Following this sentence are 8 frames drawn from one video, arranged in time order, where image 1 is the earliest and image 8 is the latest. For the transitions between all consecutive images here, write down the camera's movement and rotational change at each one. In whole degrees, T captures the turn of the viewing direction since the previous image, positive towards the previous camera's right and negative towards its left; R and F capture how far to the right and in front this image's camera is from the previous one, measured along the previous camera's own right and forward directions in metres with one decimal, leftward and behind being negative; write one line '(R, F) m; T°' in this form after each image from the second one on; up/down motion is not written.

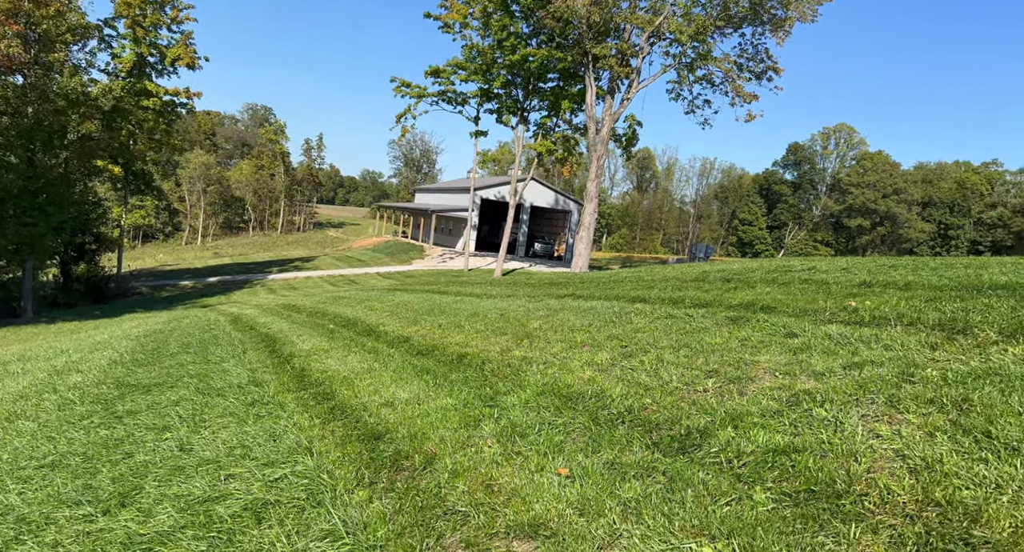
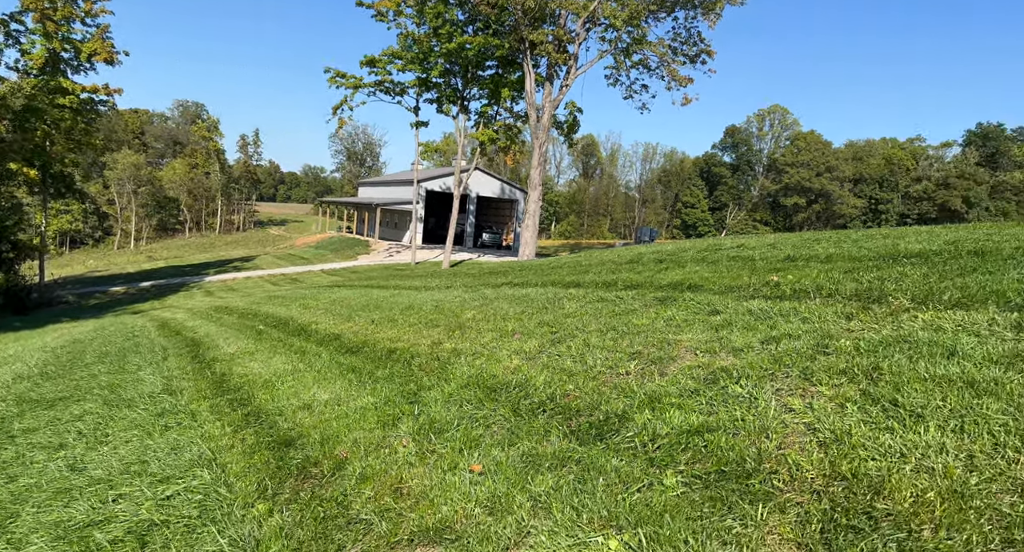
(+0.3, +0.2) m; +5°
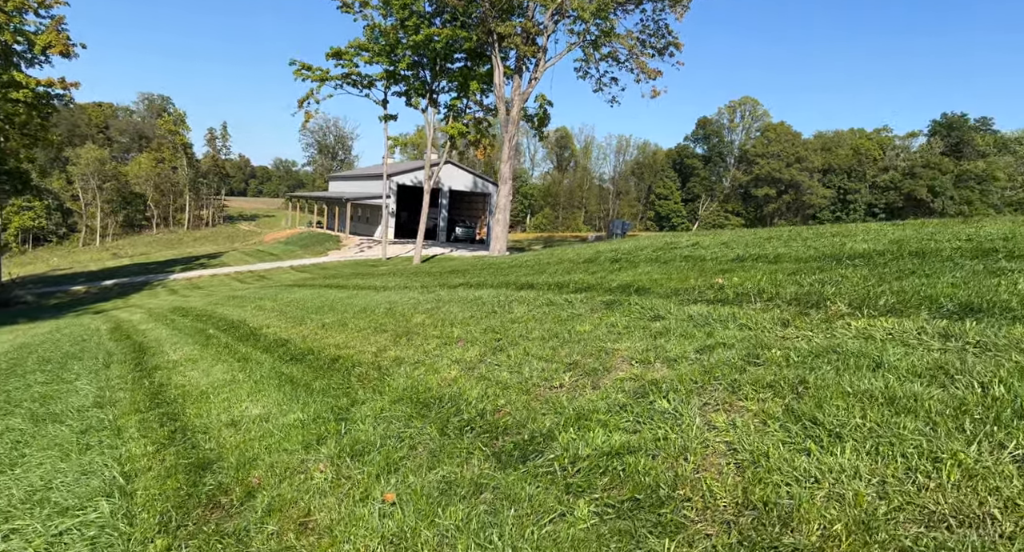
(+0.3, +0.2) m; +3°
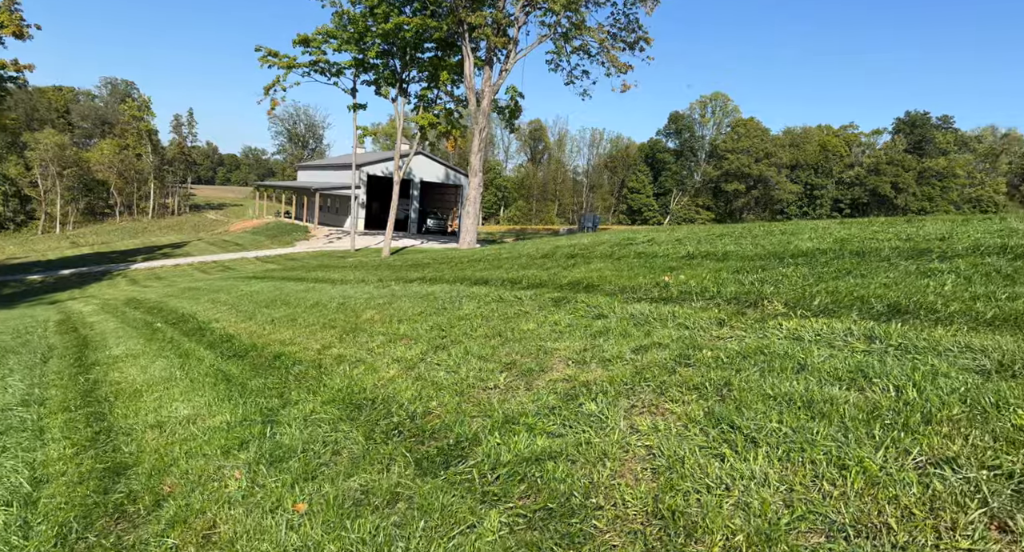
(+0.3, +0.1) m; +3°
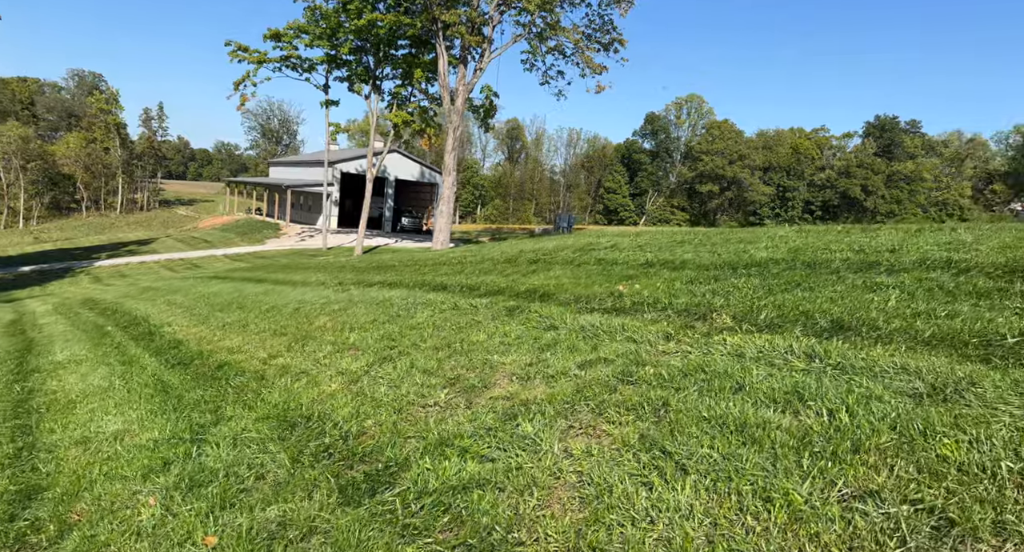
(+0.2, +0.1) m; +3°
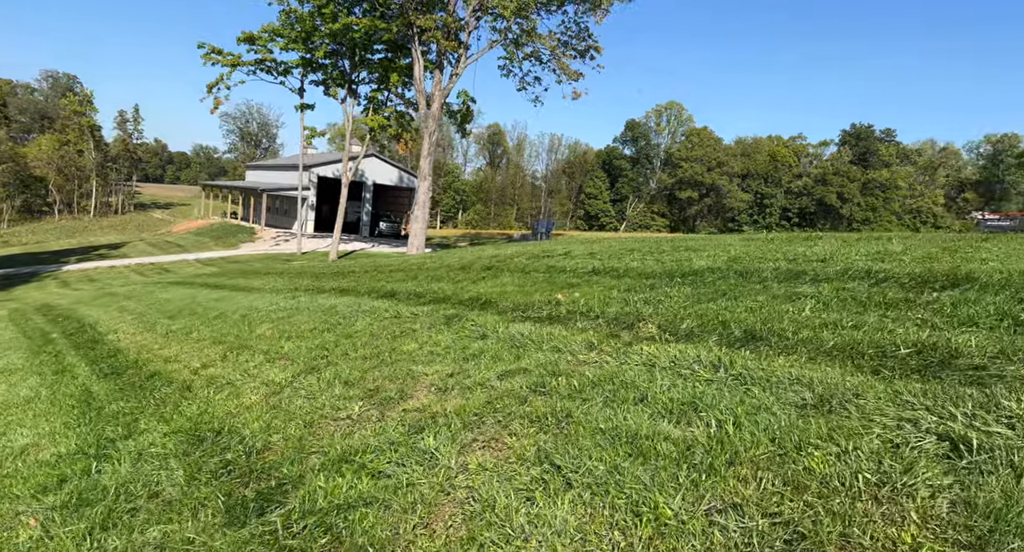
(+0.4, 0.0) m; +2°
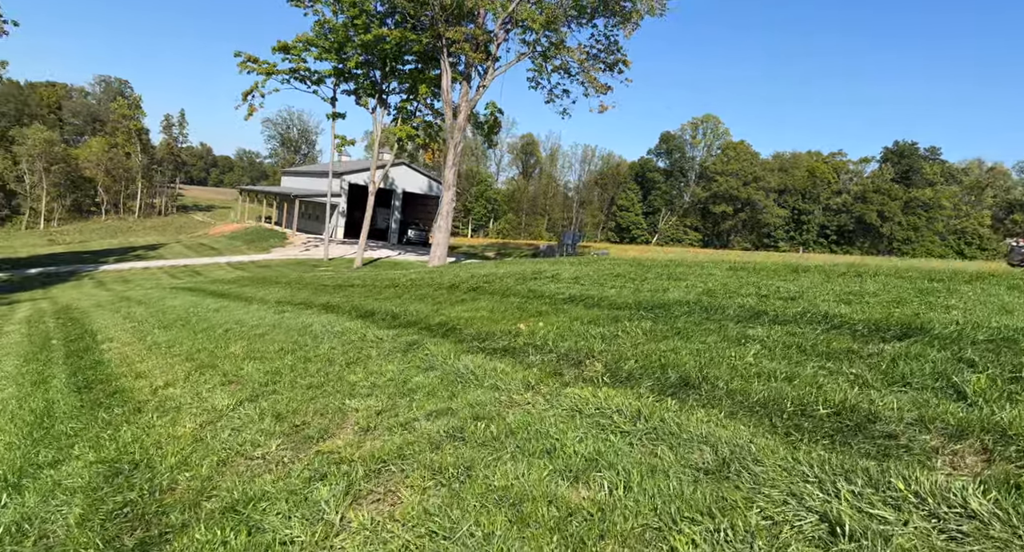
(+0.6, +0.1) m; -2°
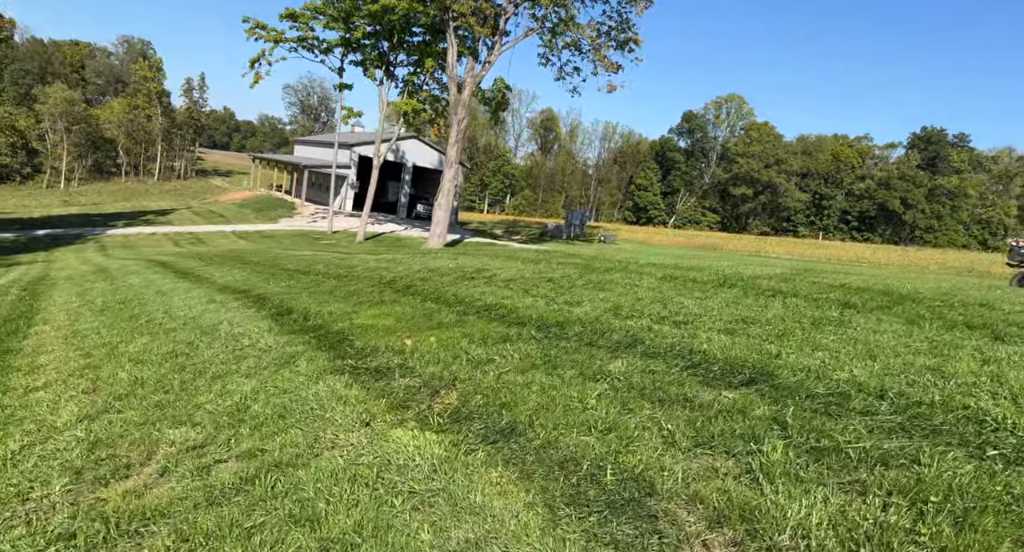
(+1.1, +0.2) m; 0°
